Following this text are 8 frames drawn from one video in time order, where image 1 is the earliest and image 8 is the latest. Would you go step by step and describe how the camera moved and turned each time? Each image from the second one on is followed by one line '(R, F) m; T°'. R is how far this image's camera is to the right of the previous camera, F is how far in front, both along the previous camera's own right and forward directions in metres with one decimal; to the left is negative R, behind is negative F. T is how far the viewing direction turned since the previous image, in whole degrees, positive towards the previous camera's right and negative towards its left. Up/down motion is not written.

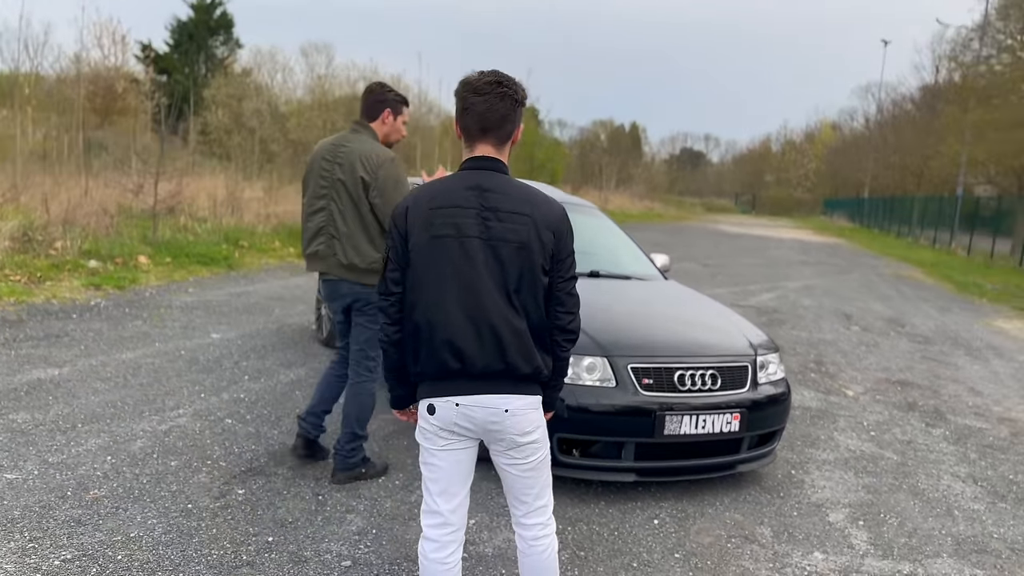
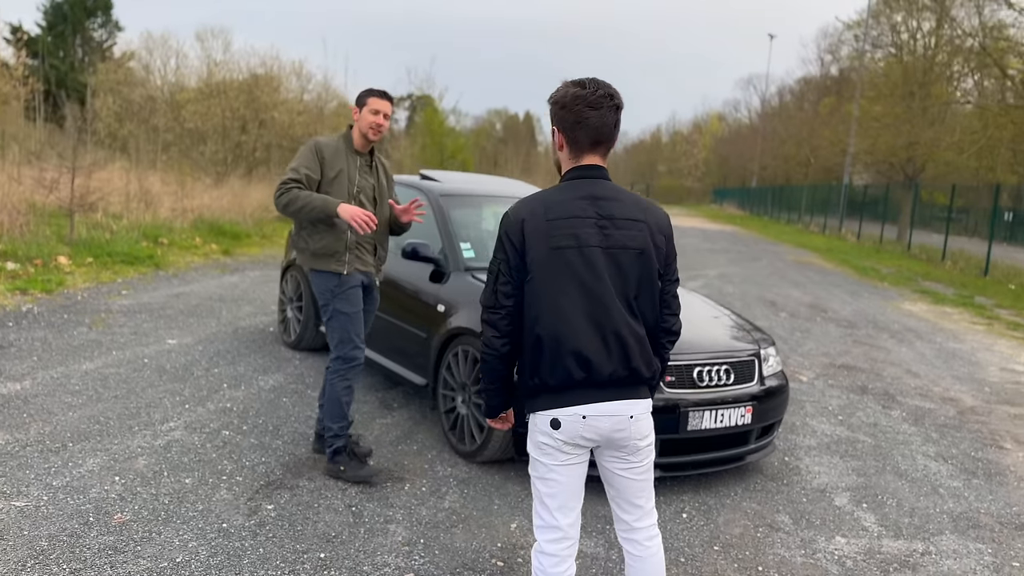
(-0.5, 0.0) m; +7°
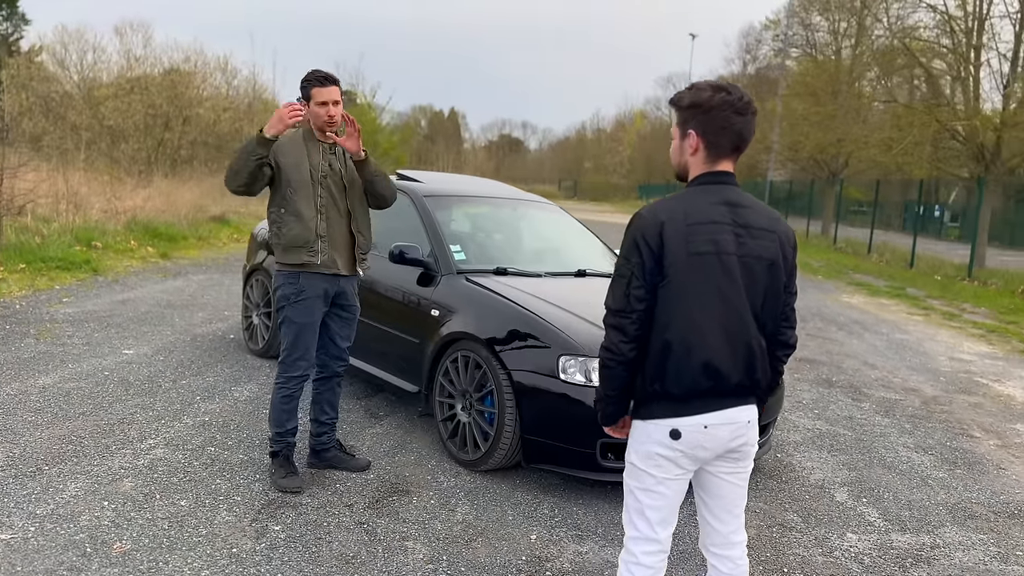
(-0.3, +0.1) m; +5°
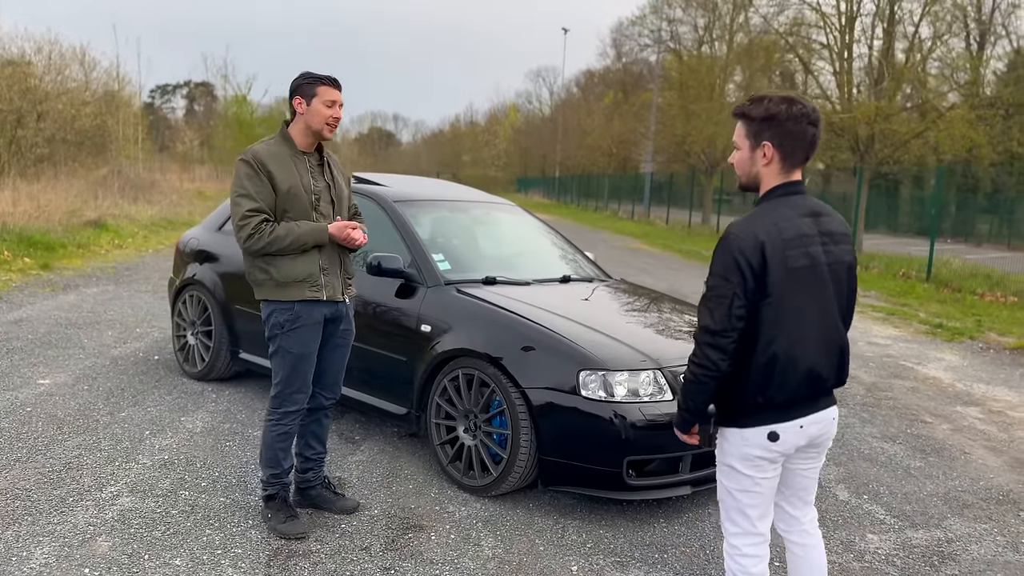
(-0.5, +0.3) m; +9°
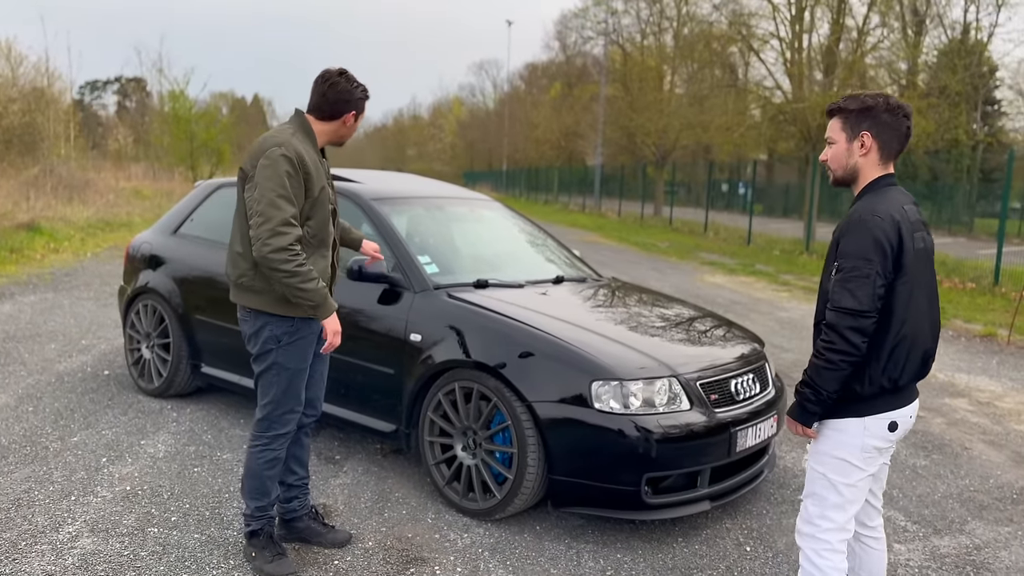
(-0.2, +0.3) m; +4°
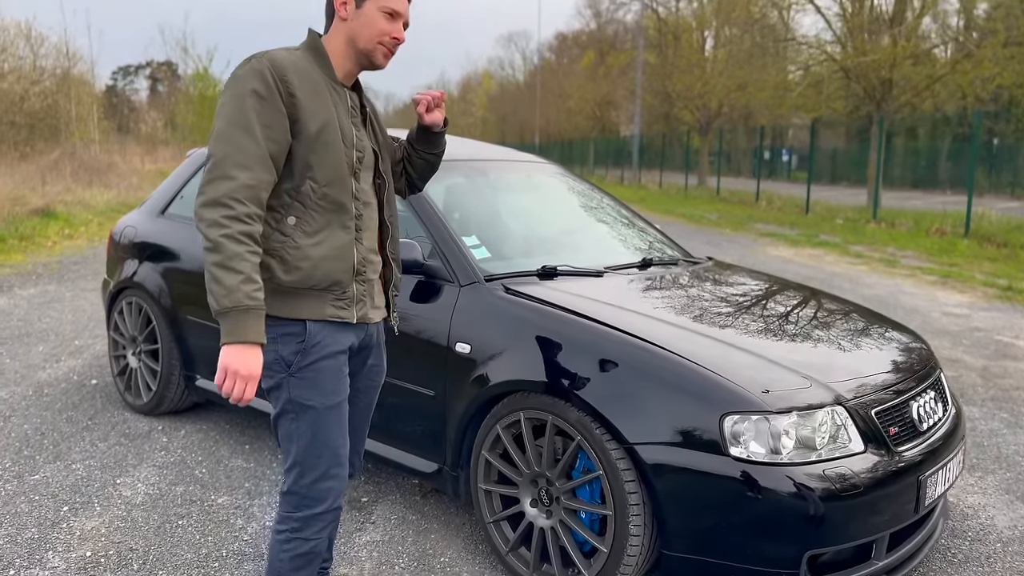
(-0.1, +0.9) m; -2°
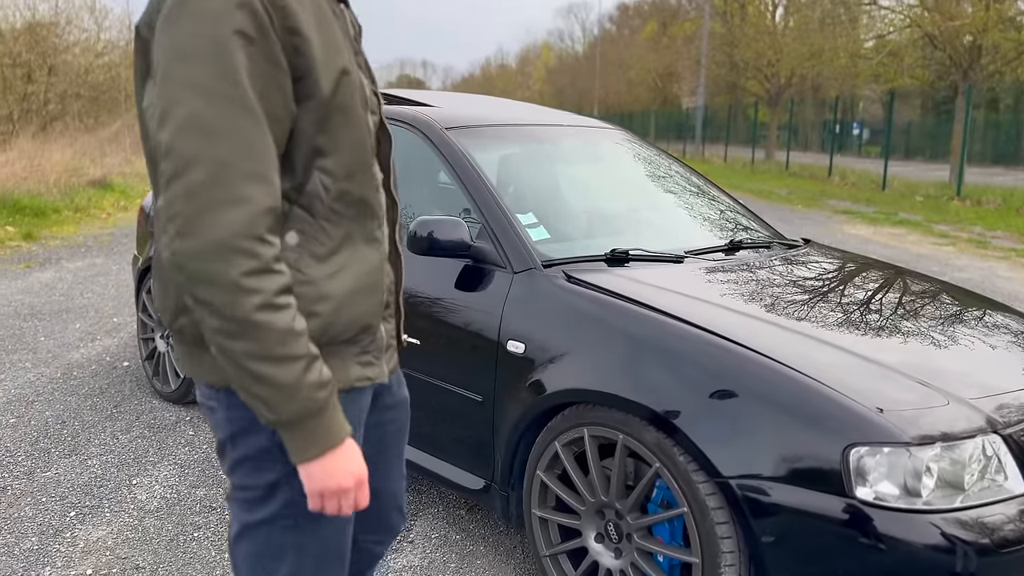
(0.0, +0.4) m; -4°
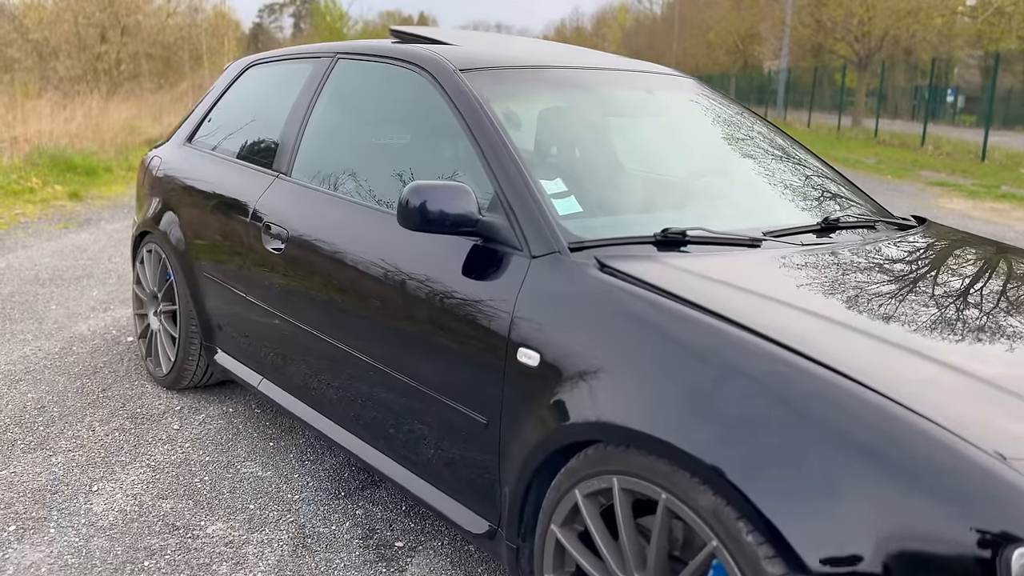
(+0.1, +0.5) m; -5°
